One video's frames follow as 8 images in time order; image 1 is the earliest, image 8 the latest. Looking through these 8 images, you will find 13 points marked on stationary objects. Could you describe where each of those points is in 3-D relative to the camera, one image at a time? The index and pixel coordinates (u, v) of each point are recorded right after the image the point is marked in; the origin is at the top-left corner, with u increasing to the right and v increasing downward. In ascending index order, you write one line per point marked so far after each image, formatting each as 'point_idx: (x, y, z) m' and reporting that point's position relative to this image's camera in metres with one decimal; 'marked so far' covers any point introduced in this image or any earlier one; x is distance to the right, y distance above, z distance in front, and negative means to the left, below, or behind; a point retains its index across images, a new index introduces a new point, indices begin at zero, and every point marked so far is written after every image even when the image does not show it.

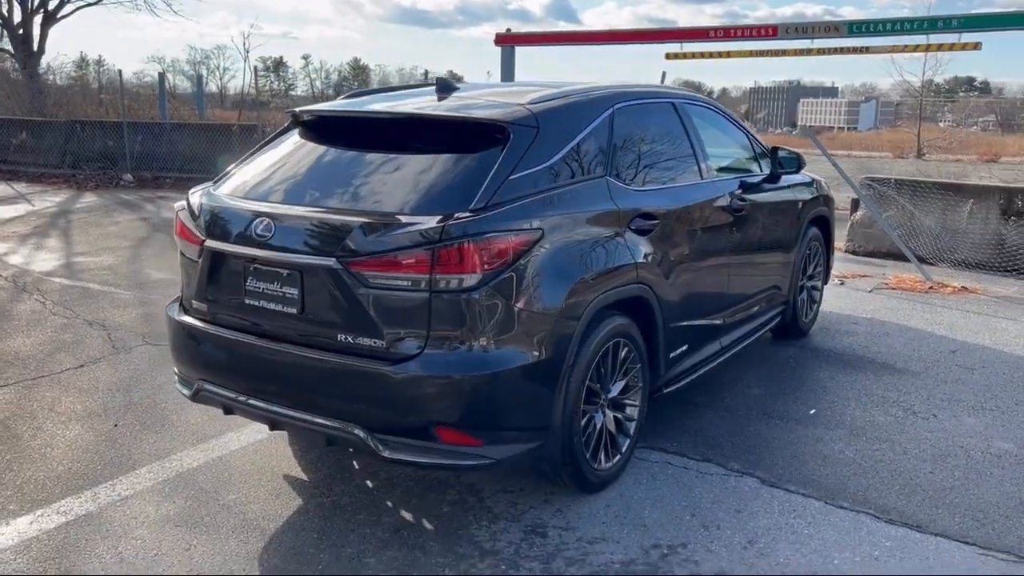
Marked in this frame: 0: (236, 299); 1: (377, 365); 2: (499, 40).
0: (-1.1, 0.0, +3.5) m
1: (-0.5, -0.3, +3.2) m
2: (-0.3, +5.2, +18.4) m
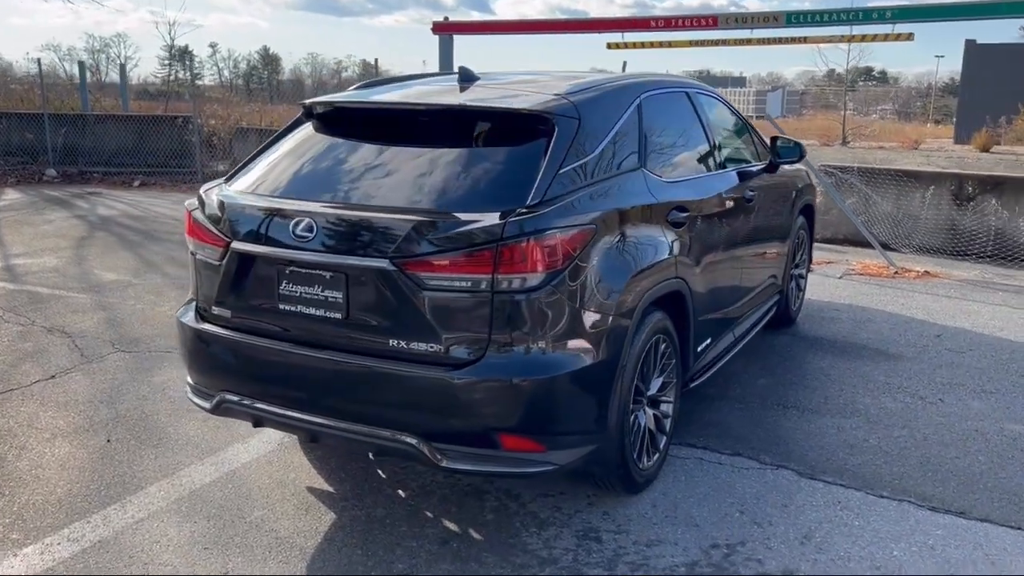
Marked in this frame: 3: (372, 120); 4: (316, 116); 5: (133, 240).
0: (-0.9, -0.1, +3.3) m
1: (-0.3, -0.3, +3.0) m
2: (-1.6, +5.4, +18.1) m
3: (-0.7, +0.7, +3.8) m
4: (-0.9, +0.8, +3.9) m
5: (-4.1, +0.5, +9.4) m
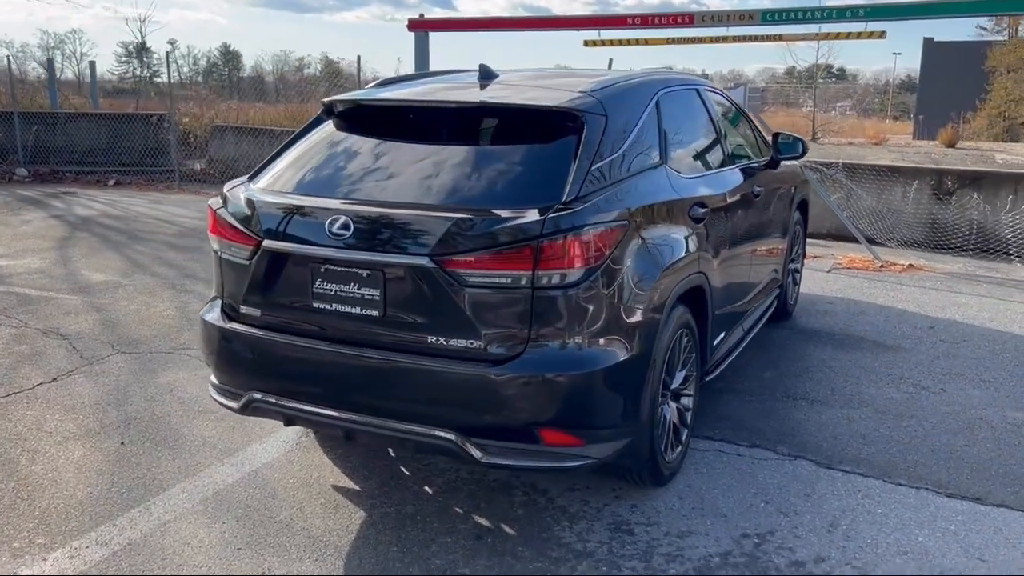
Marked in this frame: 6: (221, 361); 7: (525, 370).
0: (-0.8, -0.1, +3.3) m
1: (-0.1, -0.3, +3.0) m
2: (-2.1, +5.4, +18.0) m
3: (-0.6, +0.7, +3.8) m
4: (-0.8, +0.8, +3.9) m
5: (-4.2, +0.5, +9.2) m
6: (-1.2, -0.3, +3.5) m
7: (+0.1, -0.3, +3.0) m
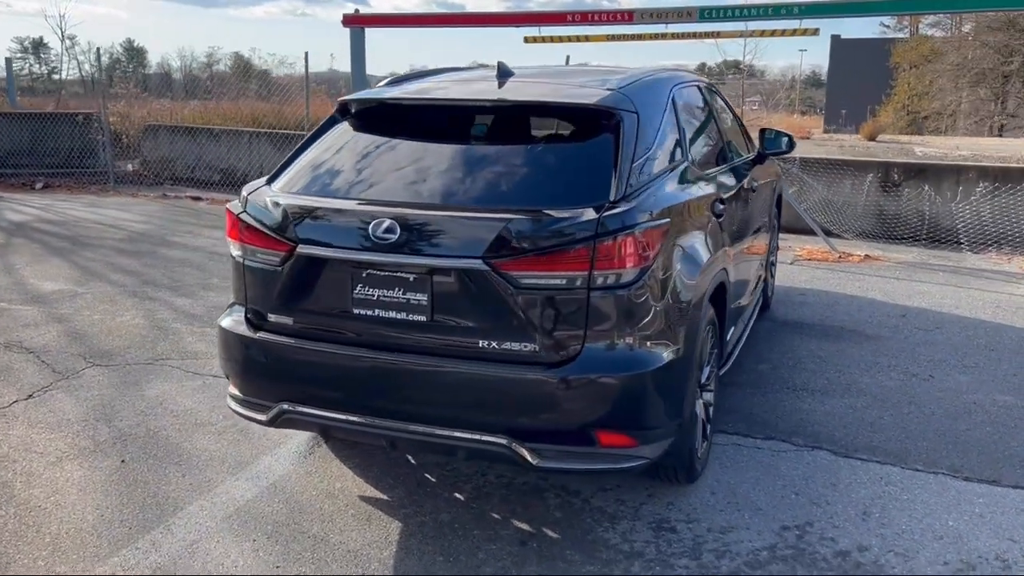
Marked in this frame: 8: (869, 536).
0: (-0.6, -0.1, +3.2) m
1: (+0.1, -0.3, +3.0) m
2: (-3.4, +5.4, +17.7) m
3: (-0.5, +0.7, +3.7) m
4: (-0.7, +0.8, +3.8) m
5: (-4.5, +0.4, +8.8) m
6: (-1.0, -0.3, +3.4) m
7: (+0.2, -0.3, +3.0) m
8: (+1.4, -1.0, +3.3) m
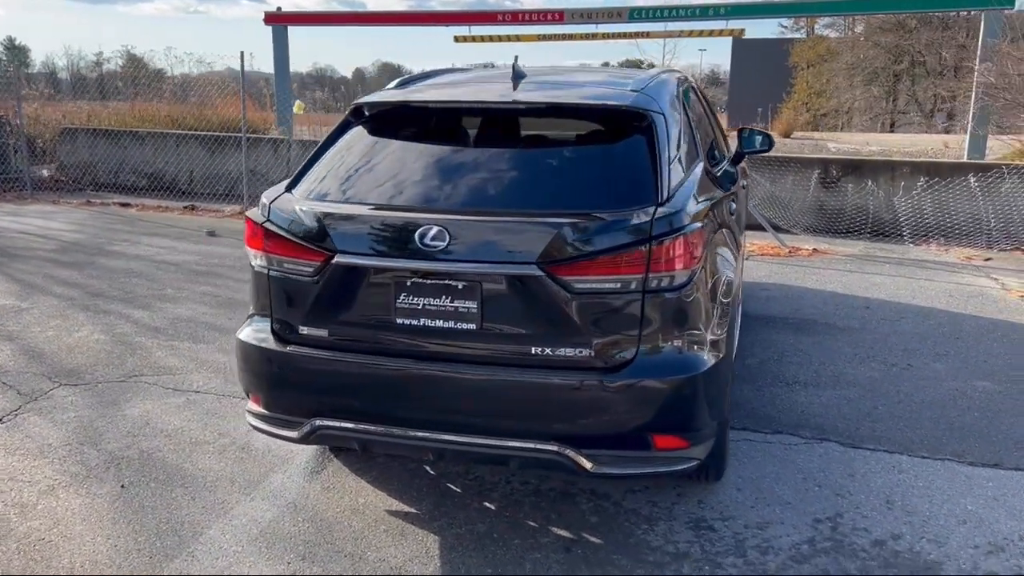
0: (-0.5, -0.1, +3.1) m
1: (+0.2, -0.3, +2.9) m
2: (-4.8, +5.3, +17.2) m
3: (-0.4, +0.7, +3.6) m
4: (-0.6, +0.7, +3.7) m
5: (-4.9, +0.3, +8.3) m
6: (-0.9, -0.4, +3.2) m
7: (+0.4, -0.3, +2.9) m
8: (+1.5, -0.9, +3.4) m
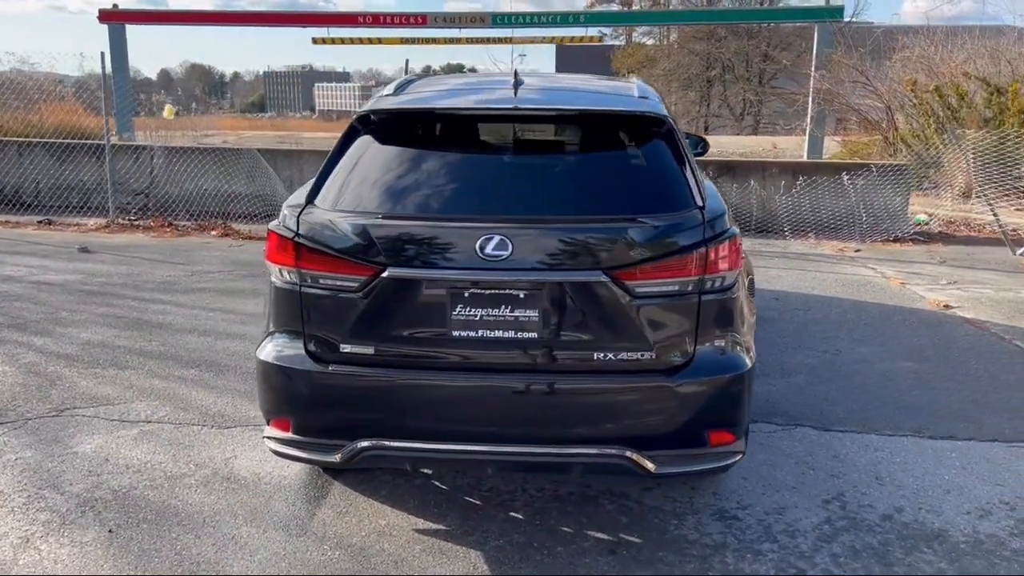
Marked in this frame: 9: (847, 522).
0: (-0.3, -0.2, +3.0) m
1: (+0.4, -0.3, +3.0) m
2: (-7.5, +4.9, +16.0) m
3: (-0.3, +0.6, +3.5) m
4: (-0.6, +0.7, +3.5) m
5: (-5.7, 0.0, +7.2) m
6: (-0.7, -0.4, +3.1) m
7: (+0.6, -0.3, +3.0) m
8: (+1.6, -0.9, +3.7) m
9: (+1.4, -0.9, +3.5) m
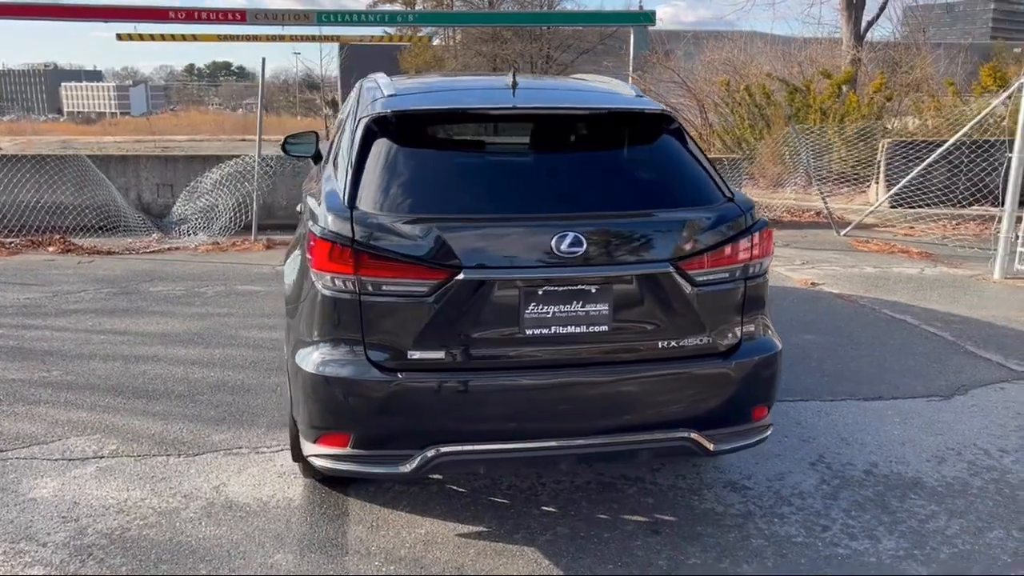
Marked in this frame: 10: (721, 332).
0: (0.0, -0.2, +3.0) m
1: (+0.7, -0.3, +3.2) m
2: (-10.4, +4.4, +13.9) m
3: (-0.3, +0.6, +3.5) m
4: (-0.5, +0.6, +3.5) m
5: (-6.3, -0.3, +5.8) m
6: (-0.5, -0.5, +3.0) m
7: (+0.8, -0.3, +3.2) m
8: (+1.7, -0.8, +4.2) m
9: (+1.5, -0.9, +3.9) m
10: (+0.7, -0.2, +3.2) m
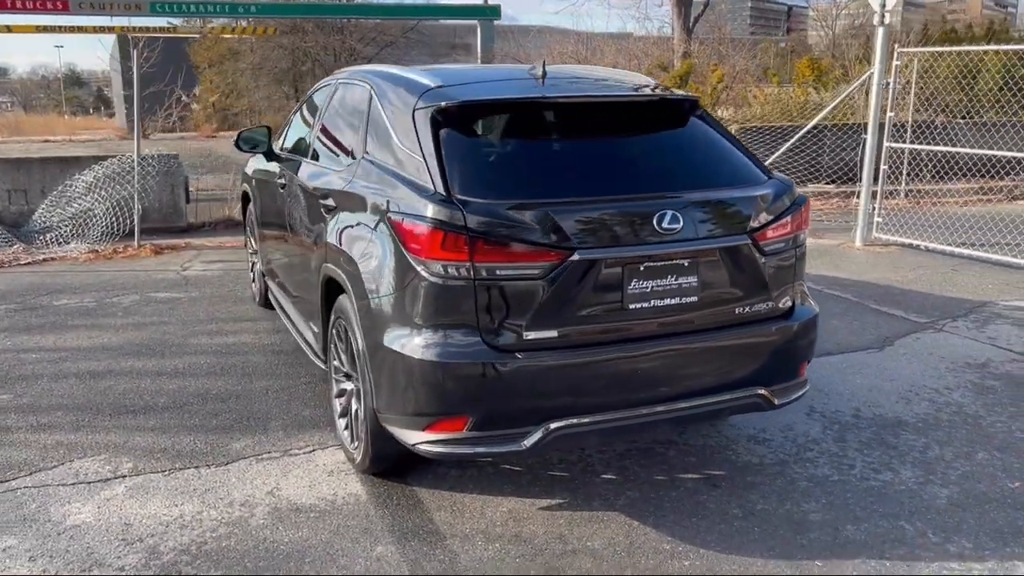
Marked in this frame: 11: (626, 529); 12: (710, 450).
0: (+0.3, -0.1, +3.1) m
1: (+1.0, -0.2, +3.5) m
2: (-12.4, +3.9, +11.5) m
3: (0.0, +0.7, +3.6) m
4: (-0.3, +0.7, +3.5) m
5: (-6.4, -0.6, +4.5) m
6: (0.0, -0.4, +3.1) m
7: (+1.1, -0.1, +3.6) m
8: (+1.8, -0.6, +4.7) m
9: (+1.6, -0.7, +4.4) m
10: (+1.0, 0.0, +3.5) m
11: (+0.4, -1.0, +3.4) m
12: (+0.9, -0.8, +4.1) m
